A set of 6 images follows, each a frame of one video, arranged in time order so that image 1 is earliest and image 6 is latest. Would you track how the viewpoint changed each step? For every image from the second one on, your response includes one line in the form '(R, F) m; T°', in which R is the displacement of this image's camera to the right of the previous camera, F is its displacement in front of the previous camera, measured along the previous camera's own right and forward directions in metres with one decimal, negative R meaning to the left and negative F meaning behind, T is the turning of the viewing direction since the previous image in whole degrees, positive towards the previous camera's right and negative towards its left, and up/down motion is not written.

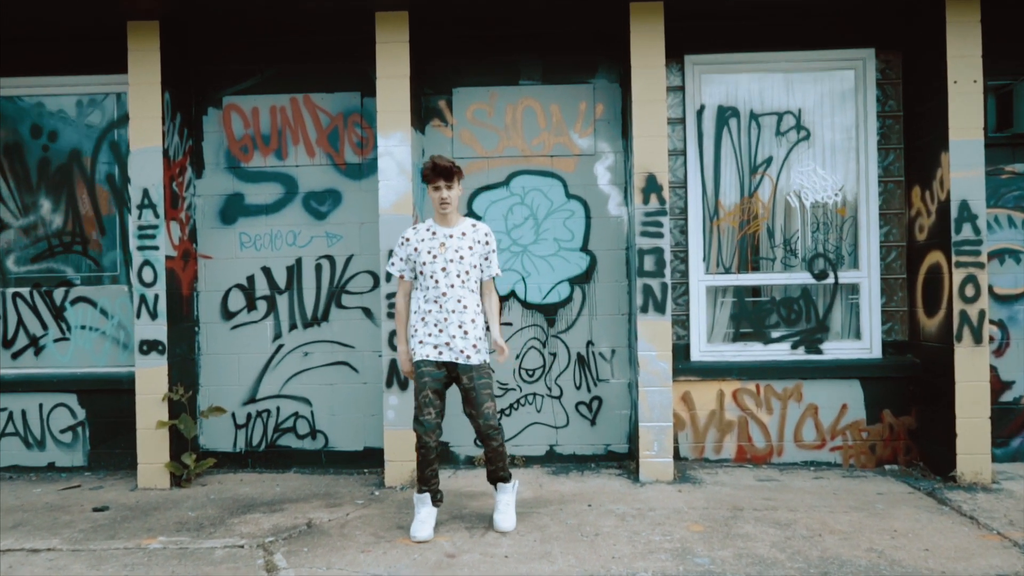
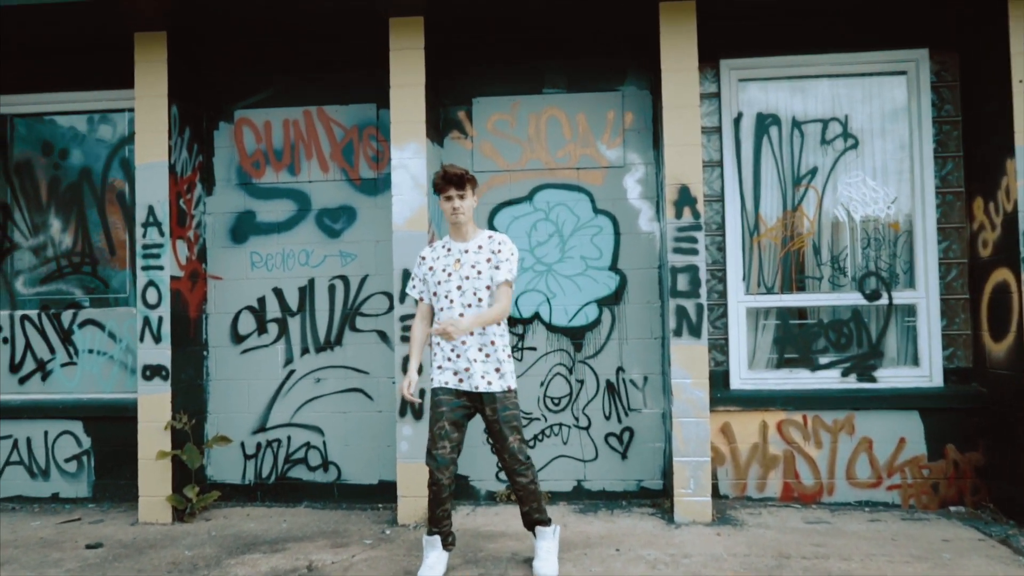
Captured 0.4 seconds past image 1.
(+0.1, +0.4) m; -3°
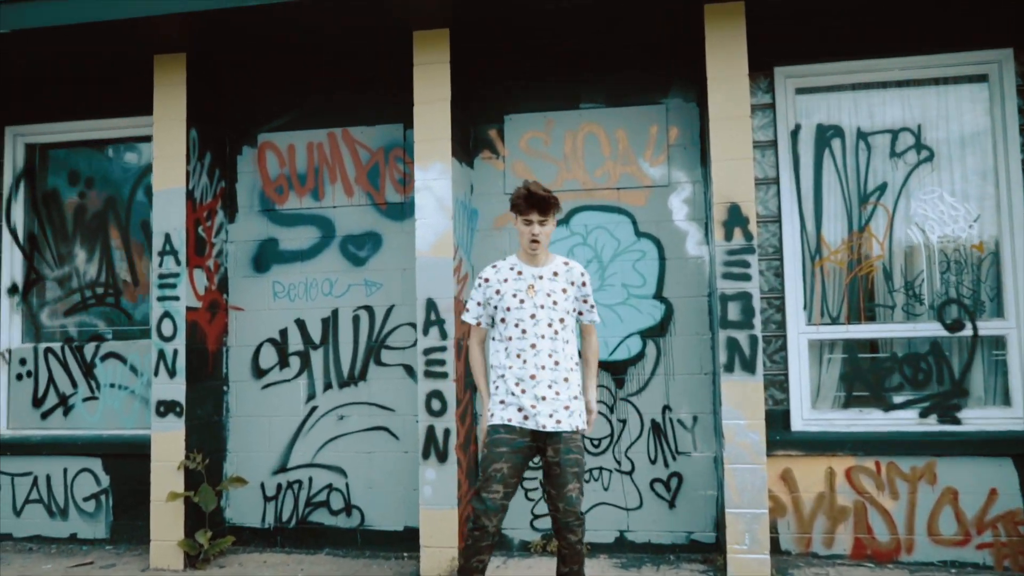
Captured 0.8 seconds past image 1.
(+0.2, +0.4) m; -4°
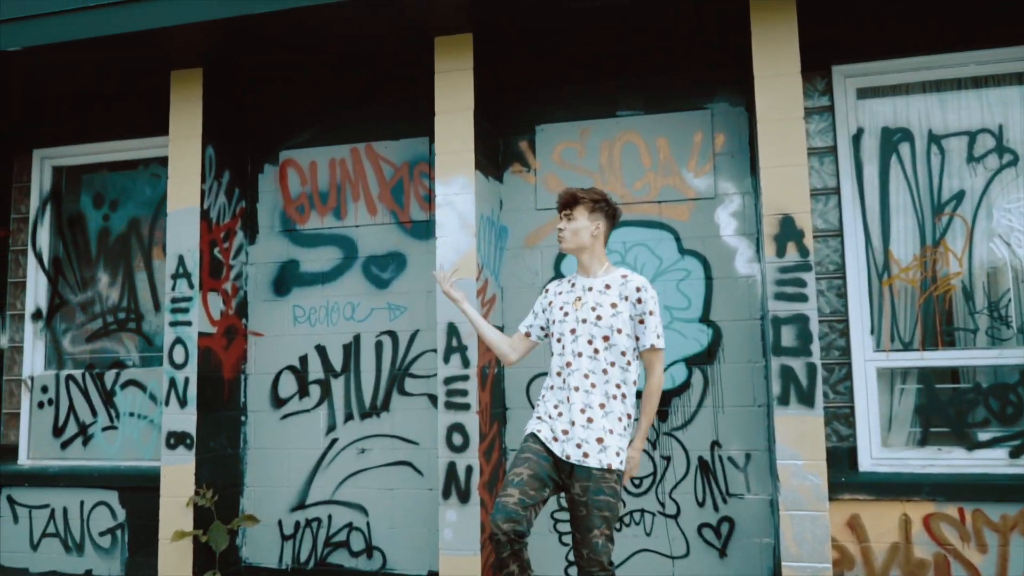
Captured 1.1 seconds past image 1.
(+0.2, +0.4) m; -4°
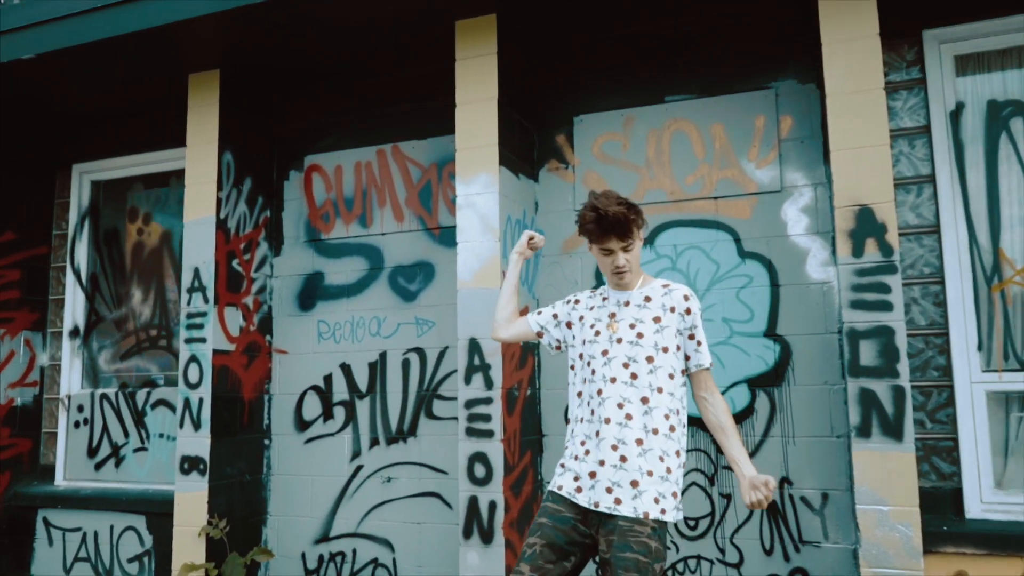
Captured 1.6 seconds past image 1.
(+0.3, +0.5) m; -7°
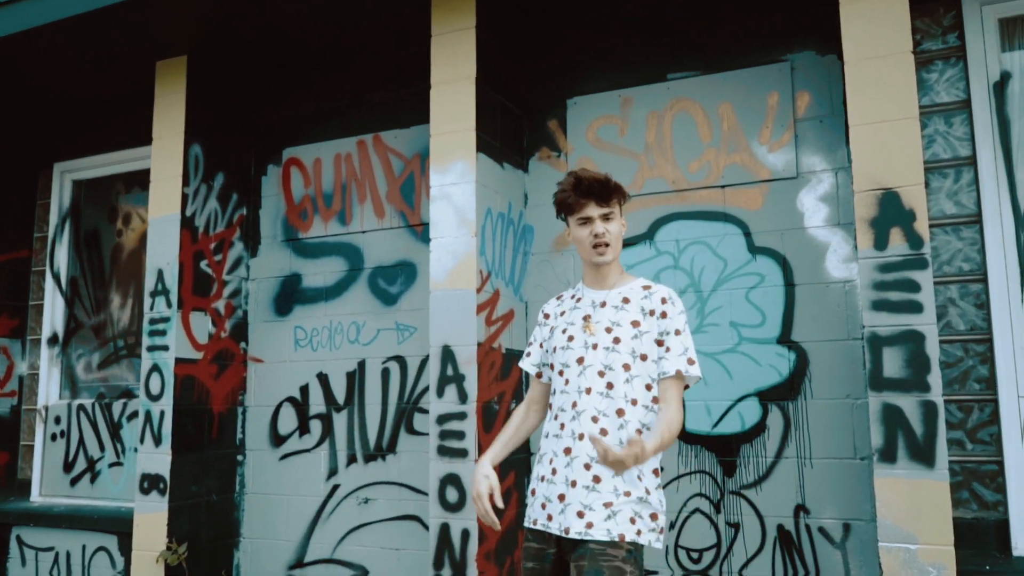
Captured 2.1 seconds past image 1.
(+0.3, +0.4) m; -3°
